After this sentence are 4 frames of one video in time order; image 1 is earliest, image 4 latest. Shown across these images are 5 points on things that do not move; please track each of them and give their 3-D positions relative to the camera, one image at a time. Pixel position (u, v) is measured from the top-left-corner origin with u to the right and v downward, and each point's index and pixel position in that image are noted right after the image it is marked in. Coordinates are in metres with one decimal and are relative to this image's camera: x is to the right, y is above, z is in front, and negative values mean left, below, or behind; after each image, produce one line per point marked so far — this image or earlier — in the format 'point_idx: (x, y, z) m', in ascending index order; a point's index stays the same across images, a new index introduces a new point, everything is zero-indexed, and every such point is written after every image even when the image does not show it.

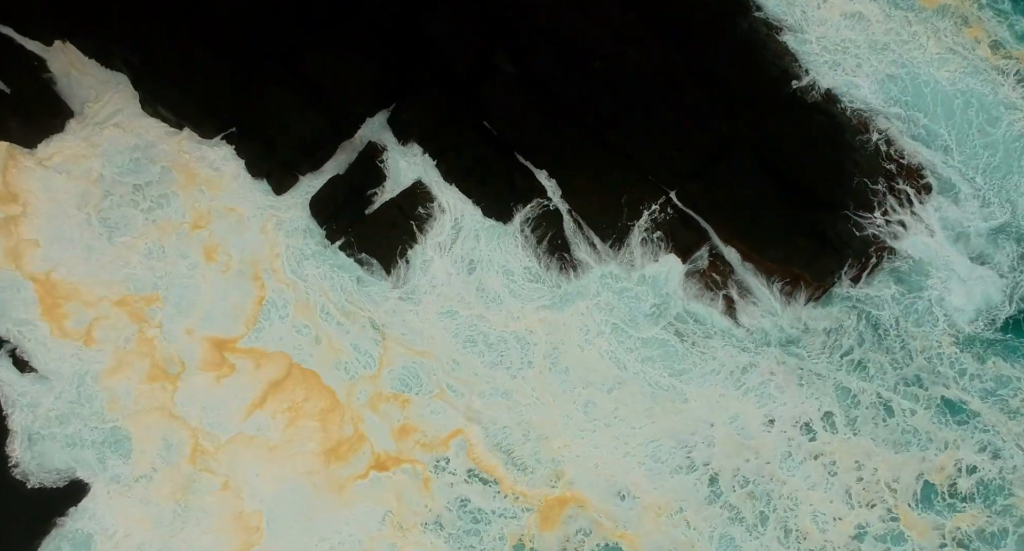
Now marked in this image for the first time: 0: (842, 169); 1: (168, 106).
0: (+3.3, +1.1, +10.4) m
1: (-3.6, +1.8, +10.6) m
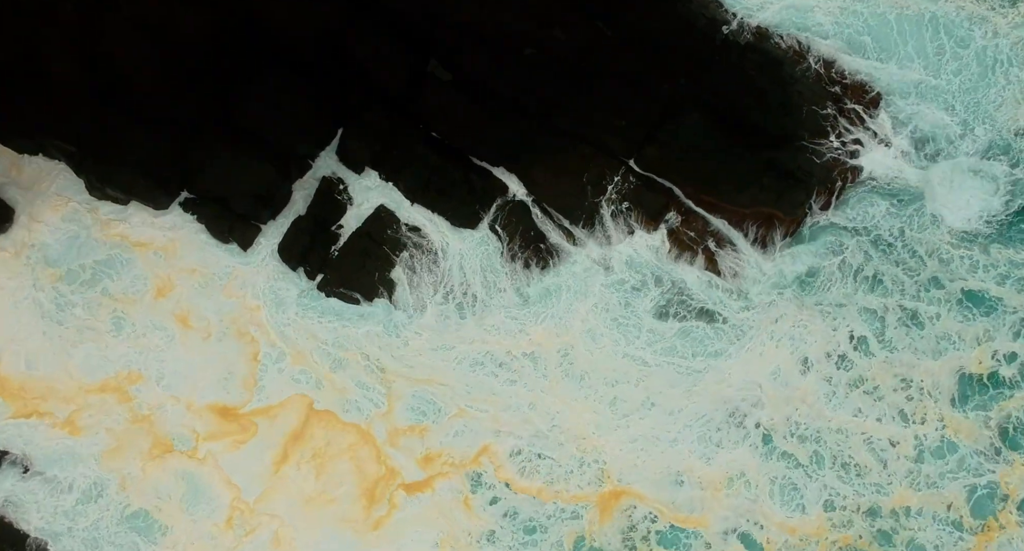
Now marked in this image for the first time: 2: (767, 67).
0: (+2.8, +1.8, +10.4) m
1: (-4.1, +0.9, +10.5) m
2: (+2.6, +2.1, +10.3) m
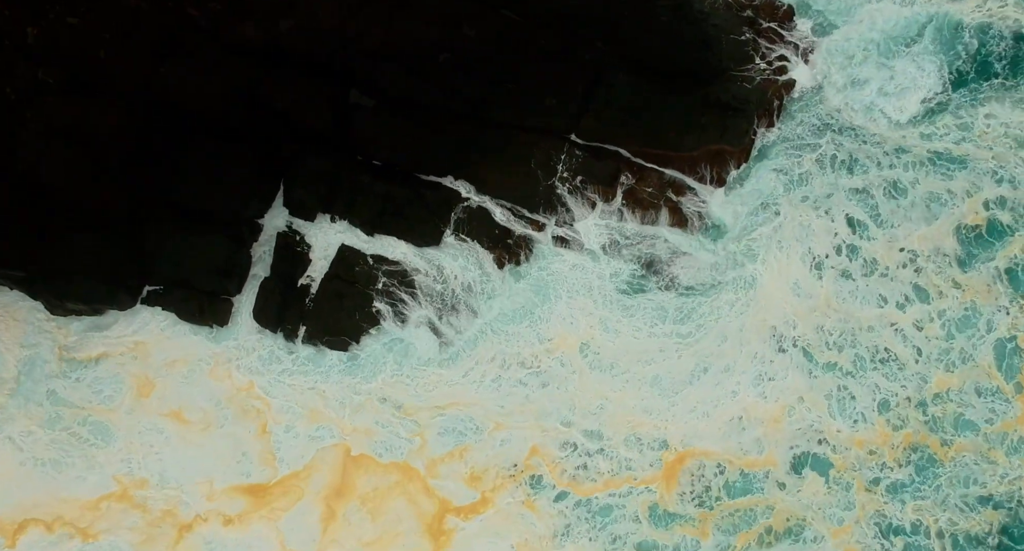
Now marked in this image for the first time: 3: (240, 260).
0: (+2.0, +2.5, +10.4) m
1: (-4.4, -0.2, +10.3) m
2: (+1.7, +2.7, +10.3) m
3: (-2.7, +0.2, +10.5) m
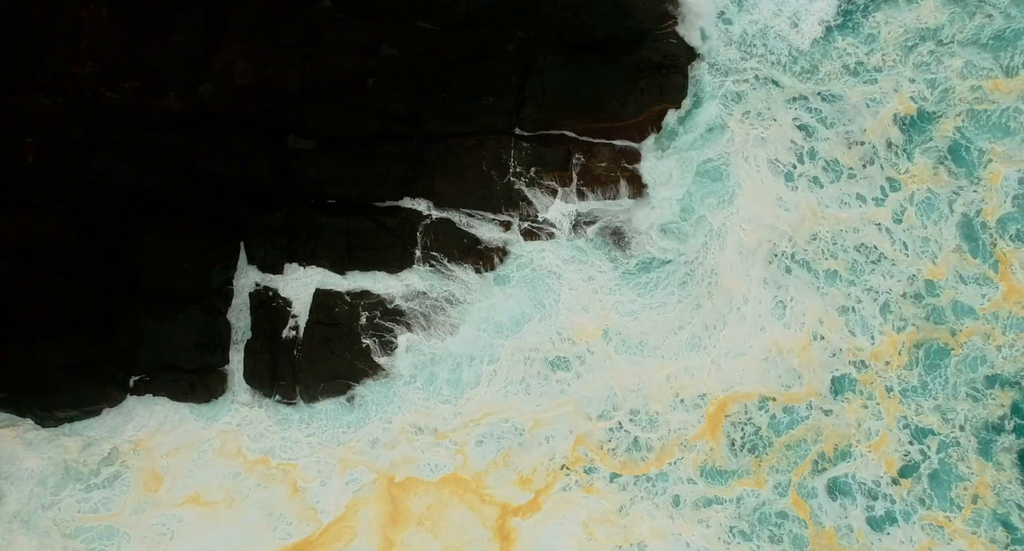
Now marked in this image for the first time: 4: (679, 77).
0: (+1.2, +2.8, +10.4) m
1: (-4.4, -1.3, +10.2) m
2: (+0.8, +3.0, +10.4) m
3: (-2.9, -0.5, +10.4) m
4: (+1.8, +2.1, +10.5) m
